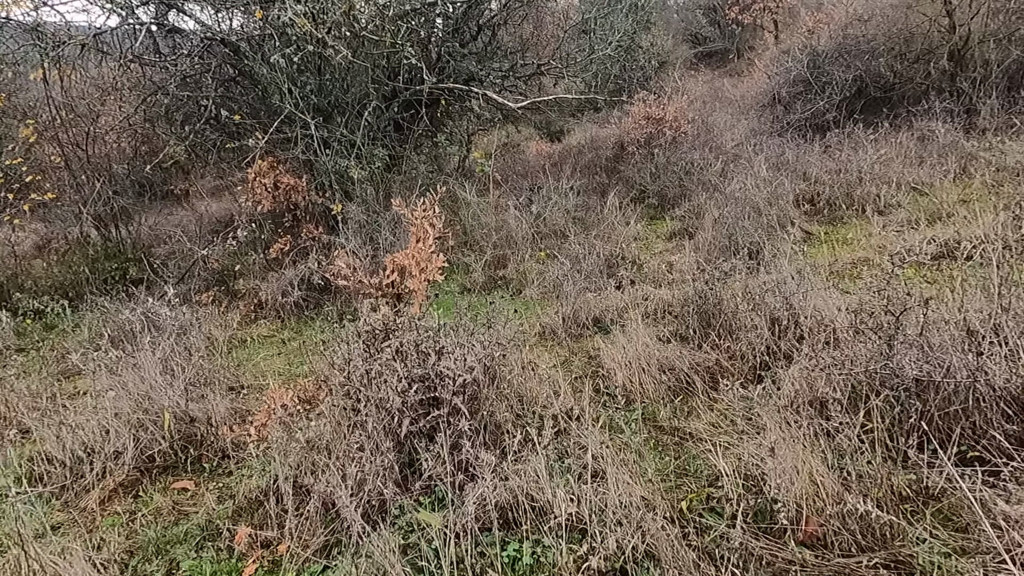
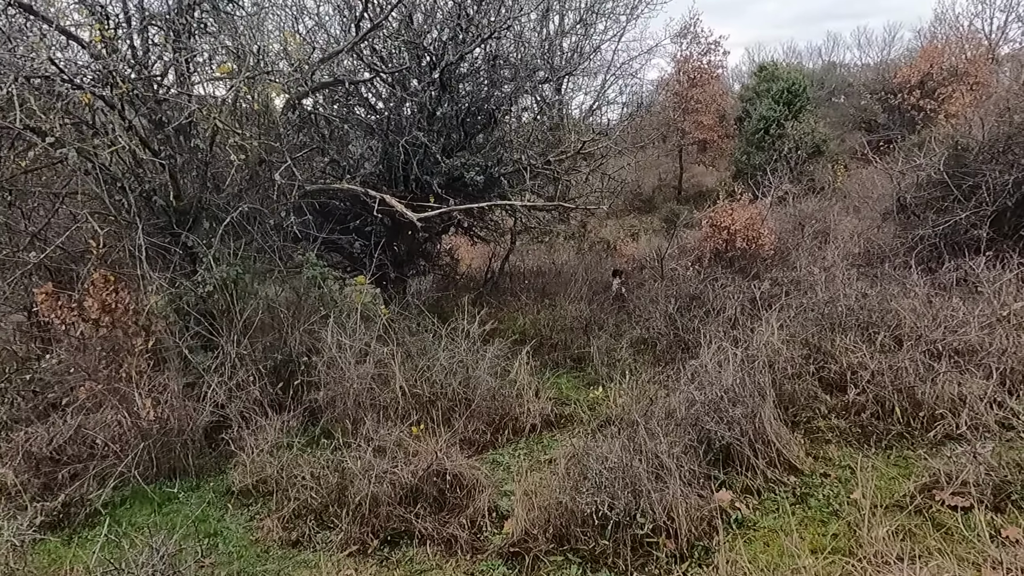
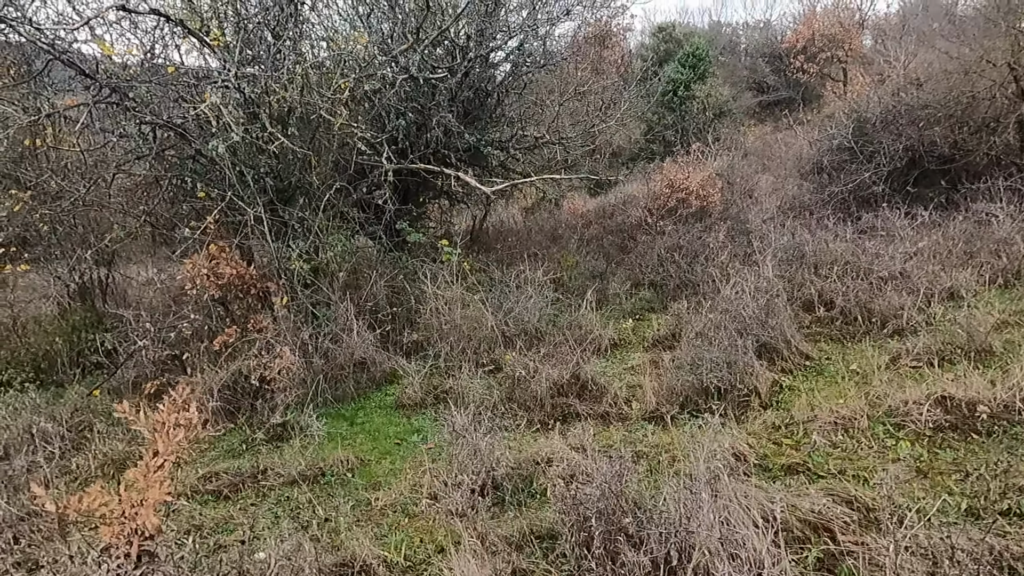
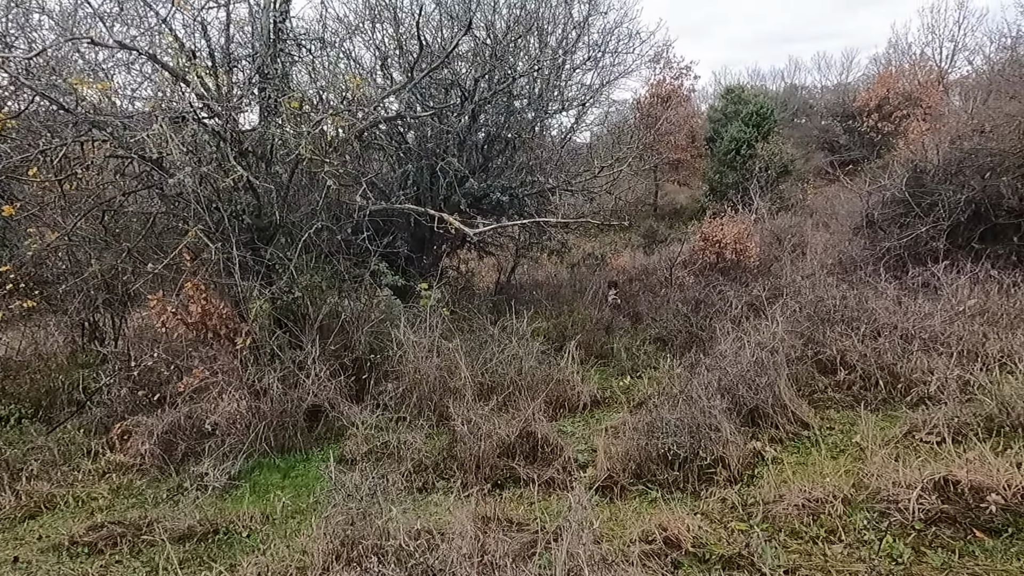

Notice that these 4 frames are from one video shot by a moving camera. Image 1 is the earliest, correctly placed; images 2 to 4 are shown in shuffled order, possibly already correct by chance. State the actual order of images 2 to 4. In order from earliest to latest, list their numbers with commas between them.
3, 4, 2
